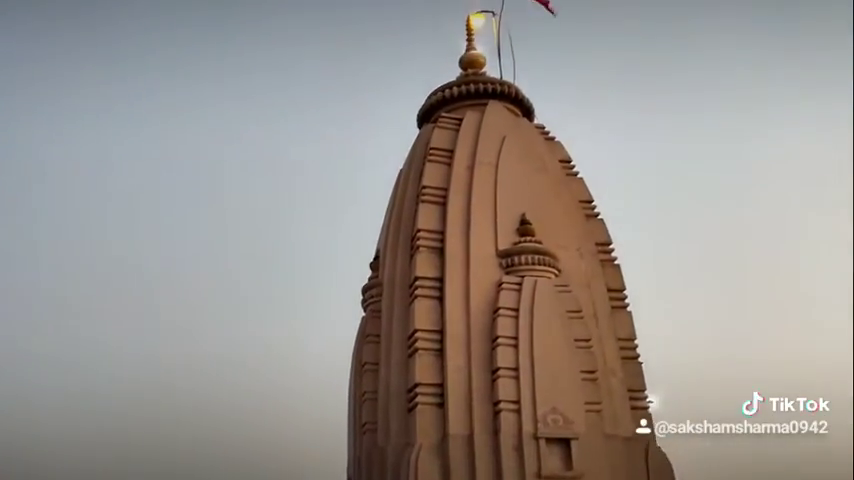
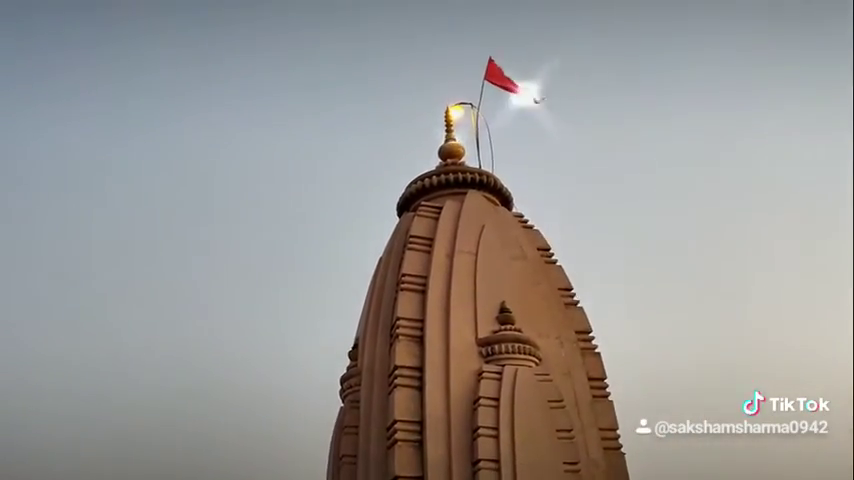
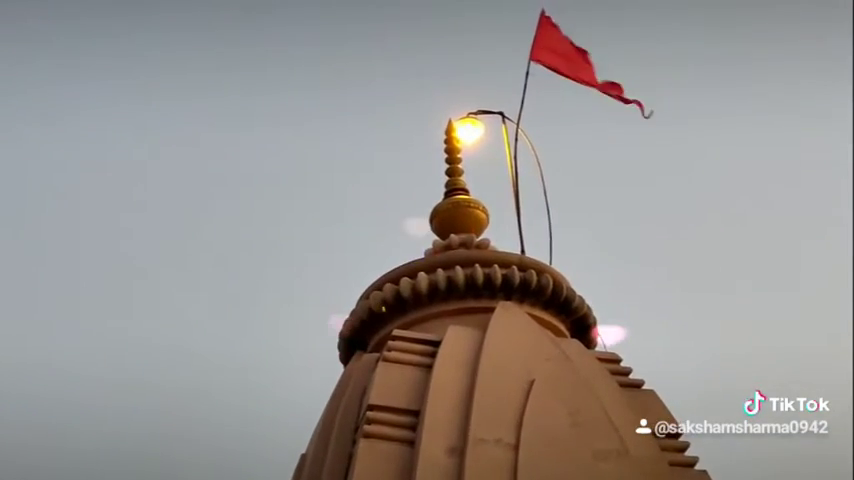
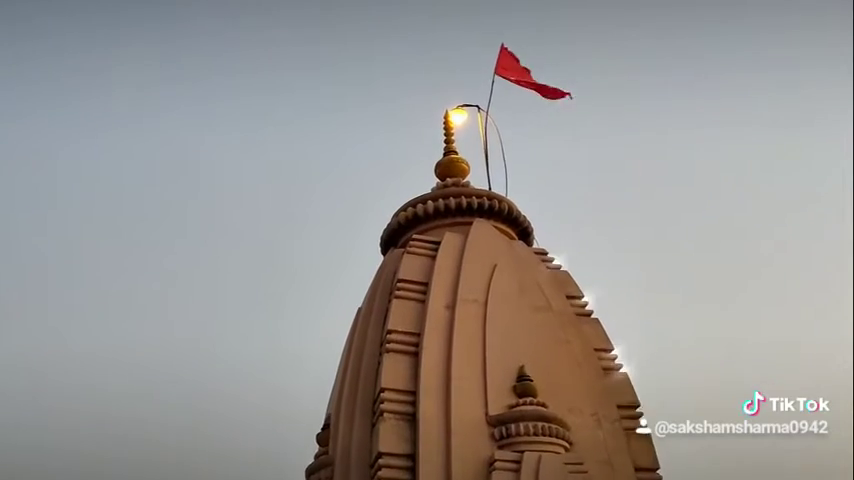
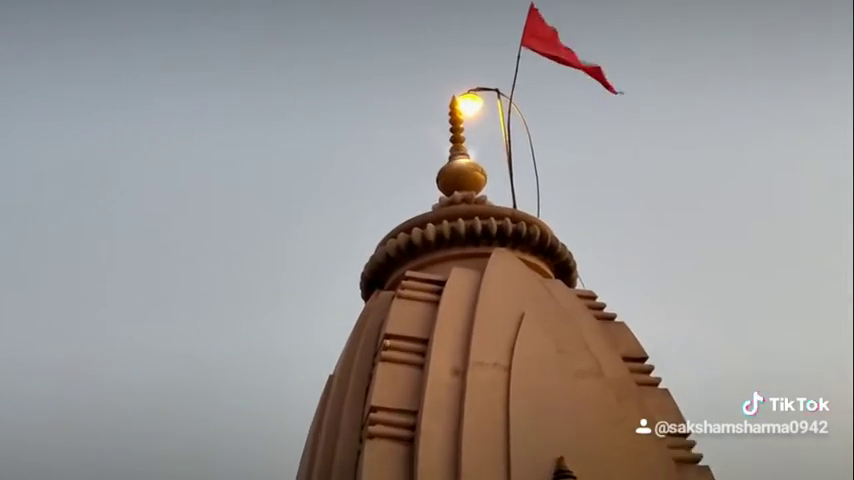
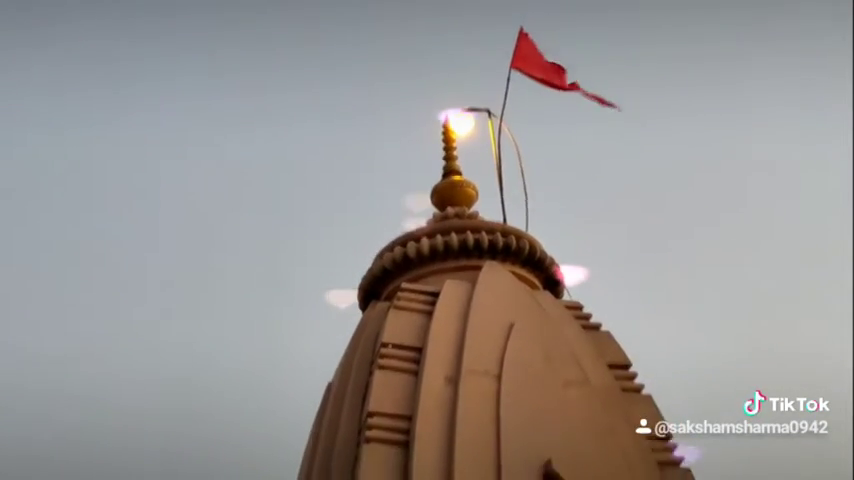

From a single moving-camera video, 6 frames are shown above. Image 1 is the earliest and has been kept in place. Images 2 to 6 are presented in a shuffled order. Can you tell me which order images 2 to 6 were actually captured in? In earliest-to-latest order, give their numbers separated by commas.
2, 4, 5, 3, 6
